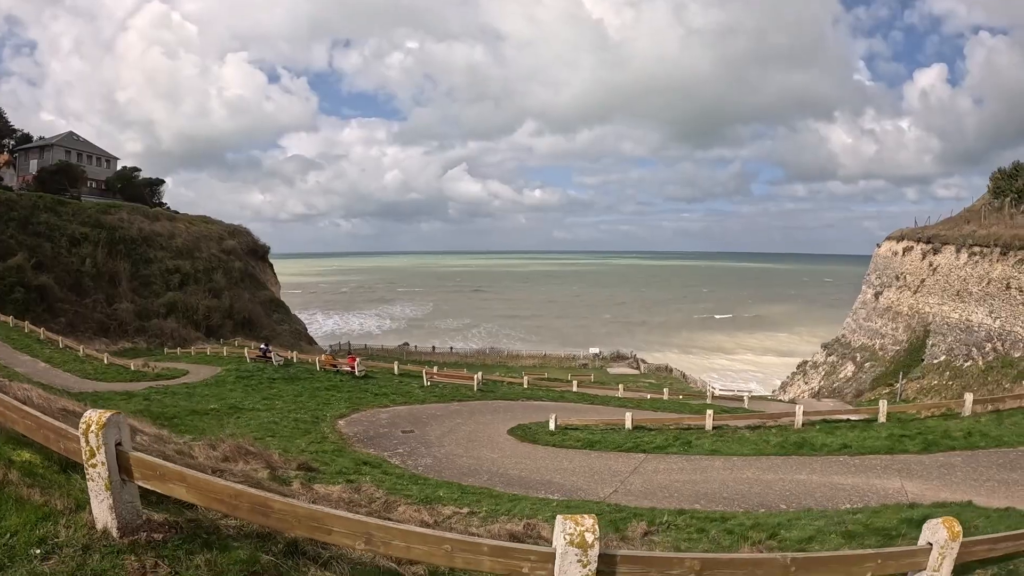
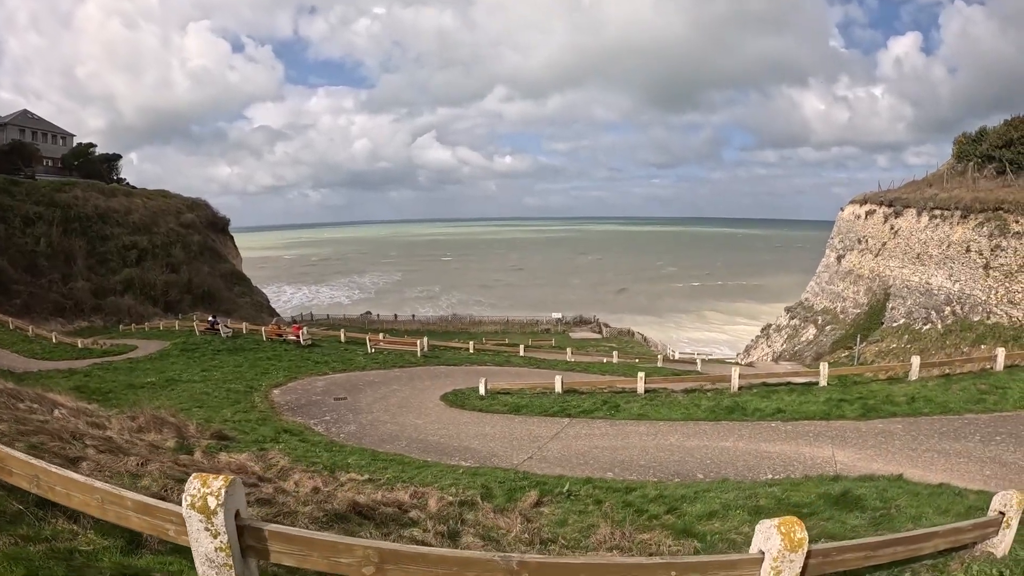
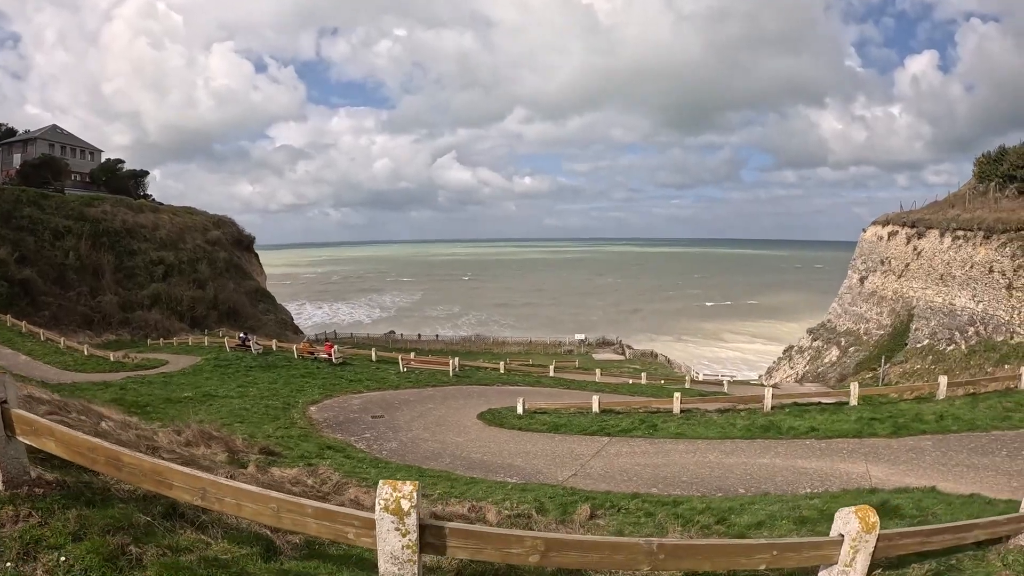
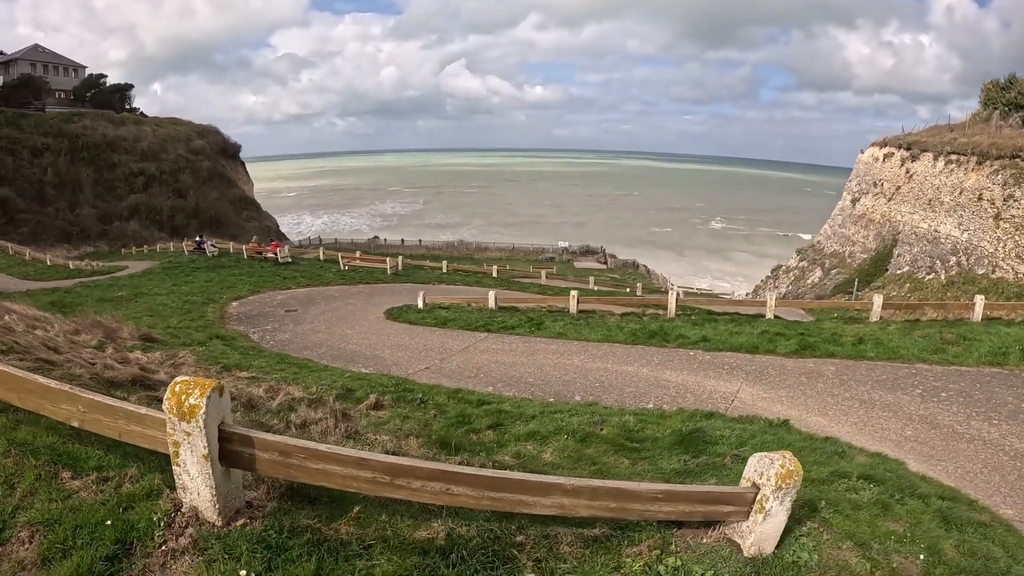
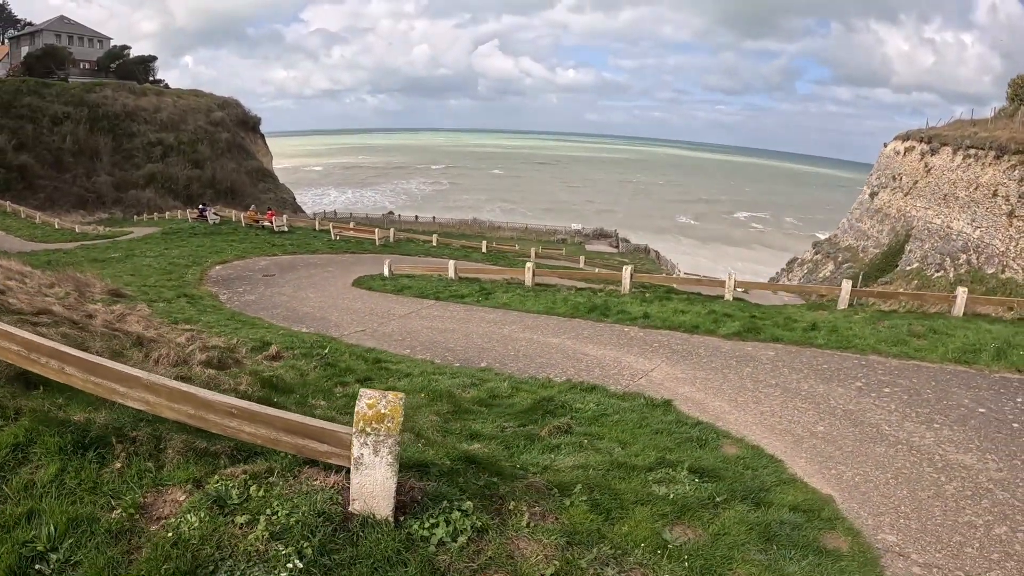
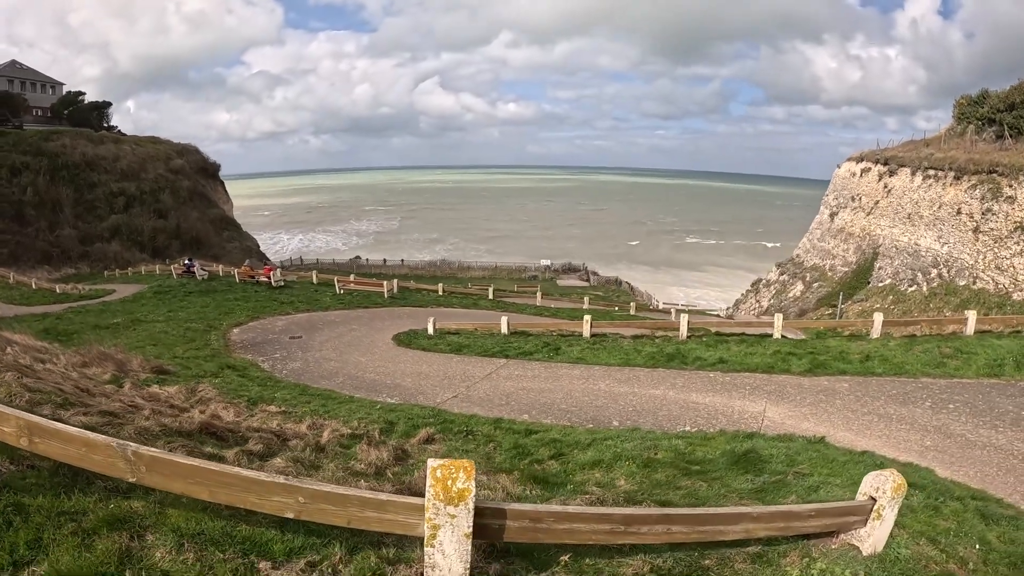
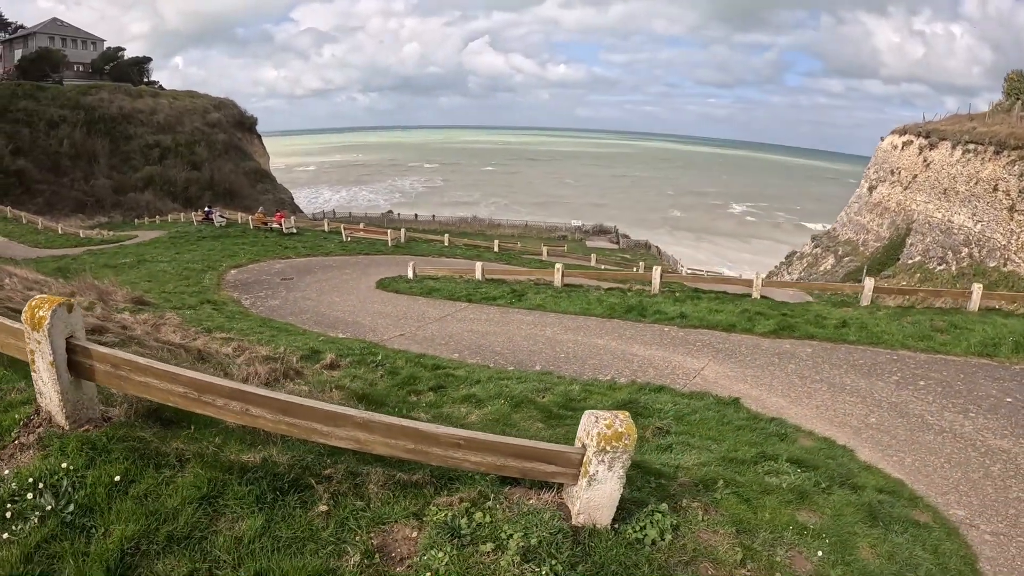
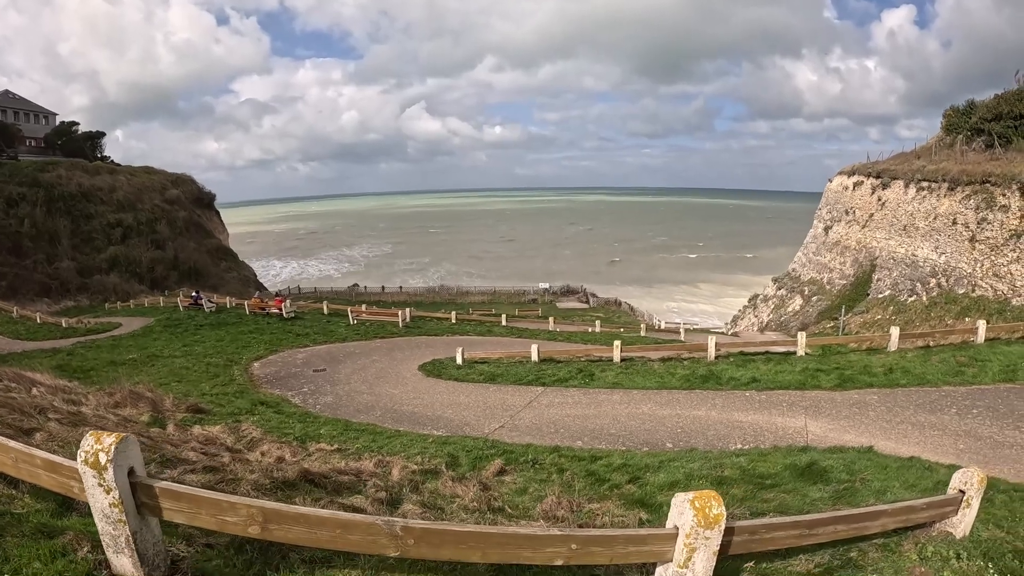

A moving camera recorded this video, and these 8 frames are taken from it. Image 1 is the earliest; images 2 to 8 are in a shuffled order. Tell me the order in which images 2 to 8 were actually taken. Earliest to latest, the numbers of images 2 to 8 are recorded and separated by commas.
3, 2, 8, 6, 4, 7, 5
